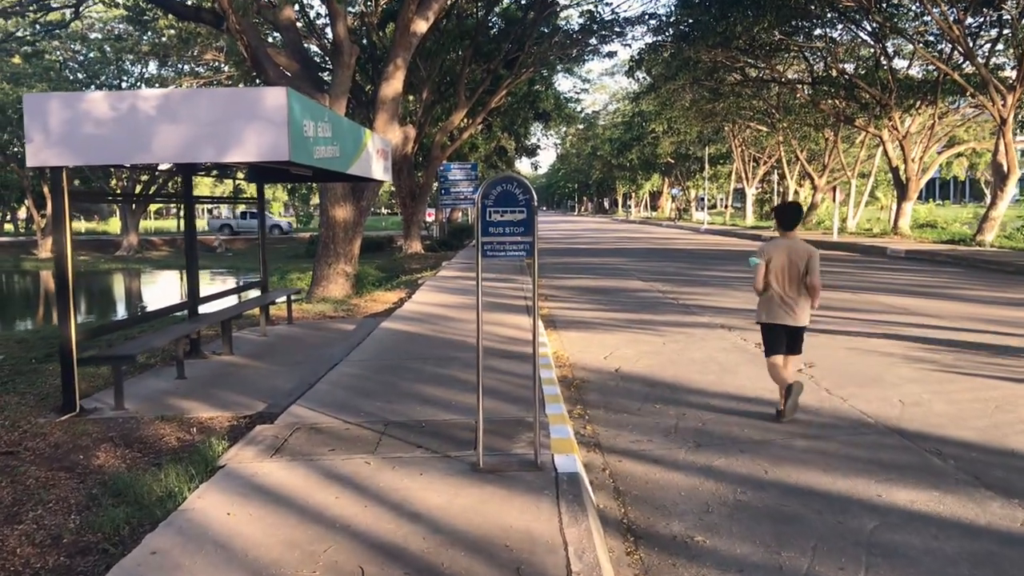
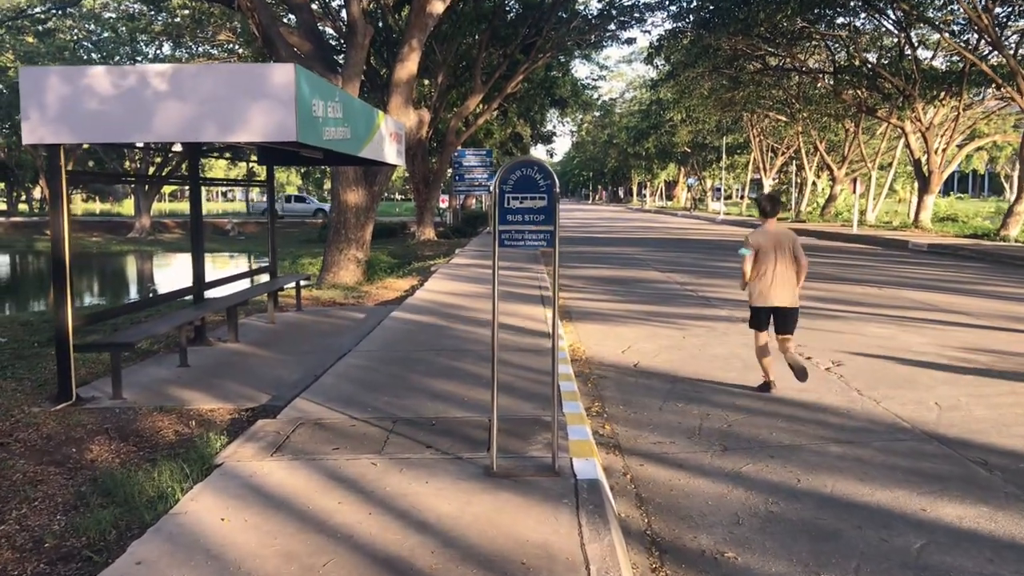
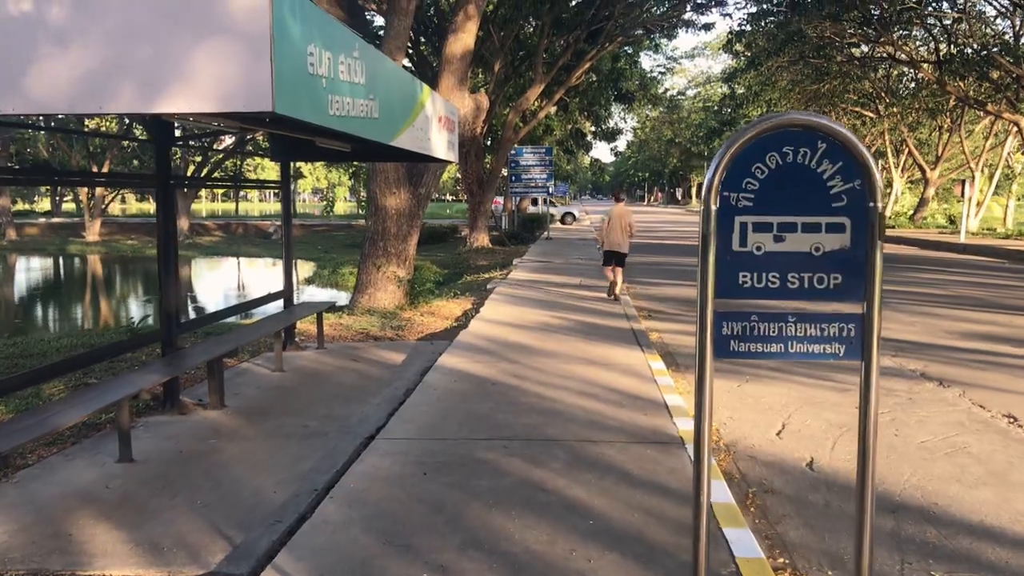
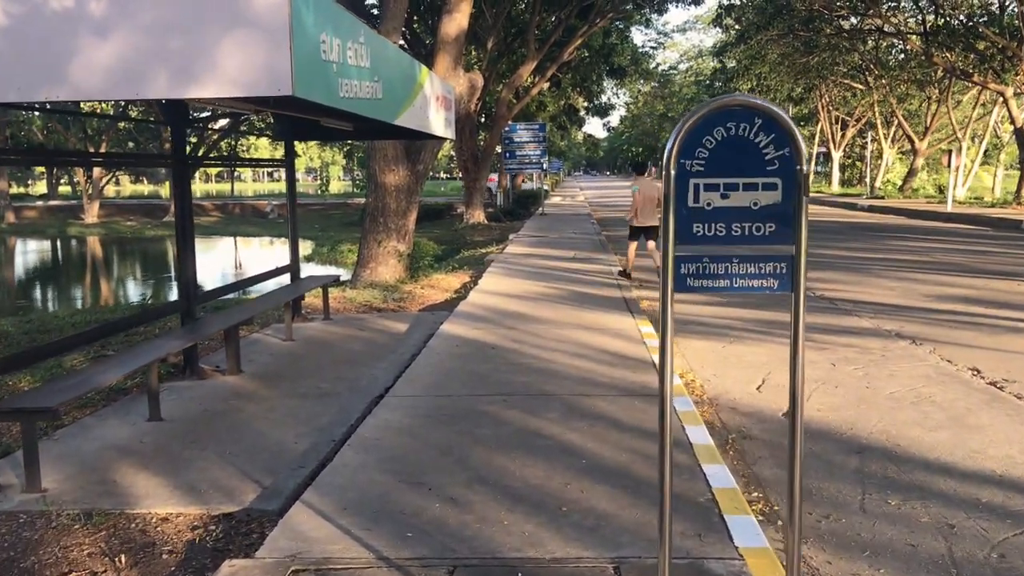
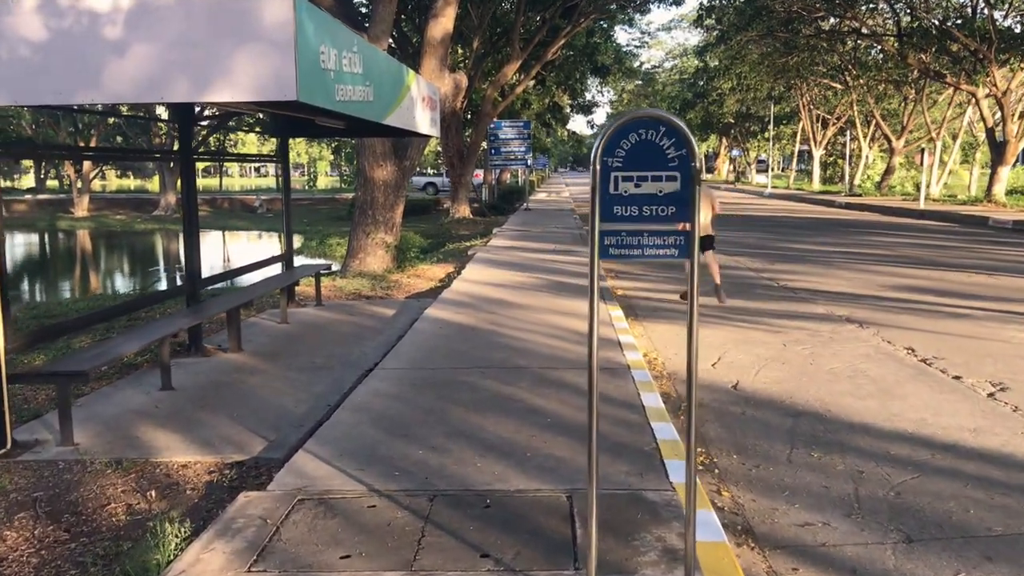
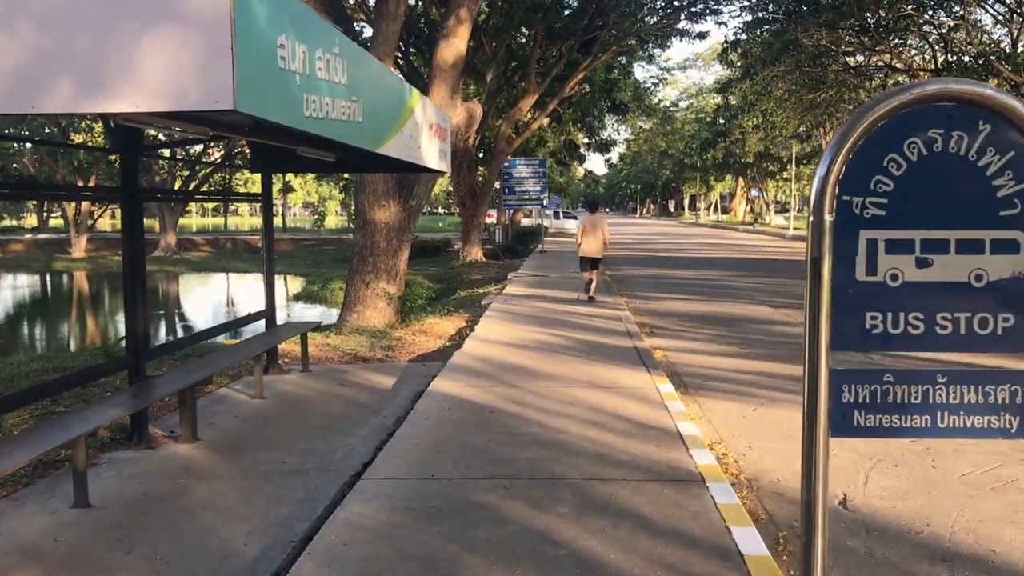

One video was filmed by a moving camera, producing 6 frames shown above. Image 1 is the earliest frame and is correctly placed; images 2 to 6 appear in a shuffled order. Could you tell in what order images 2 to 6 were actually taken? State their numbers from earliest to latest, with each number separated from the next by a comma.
2, 5, 4, 3, 6
